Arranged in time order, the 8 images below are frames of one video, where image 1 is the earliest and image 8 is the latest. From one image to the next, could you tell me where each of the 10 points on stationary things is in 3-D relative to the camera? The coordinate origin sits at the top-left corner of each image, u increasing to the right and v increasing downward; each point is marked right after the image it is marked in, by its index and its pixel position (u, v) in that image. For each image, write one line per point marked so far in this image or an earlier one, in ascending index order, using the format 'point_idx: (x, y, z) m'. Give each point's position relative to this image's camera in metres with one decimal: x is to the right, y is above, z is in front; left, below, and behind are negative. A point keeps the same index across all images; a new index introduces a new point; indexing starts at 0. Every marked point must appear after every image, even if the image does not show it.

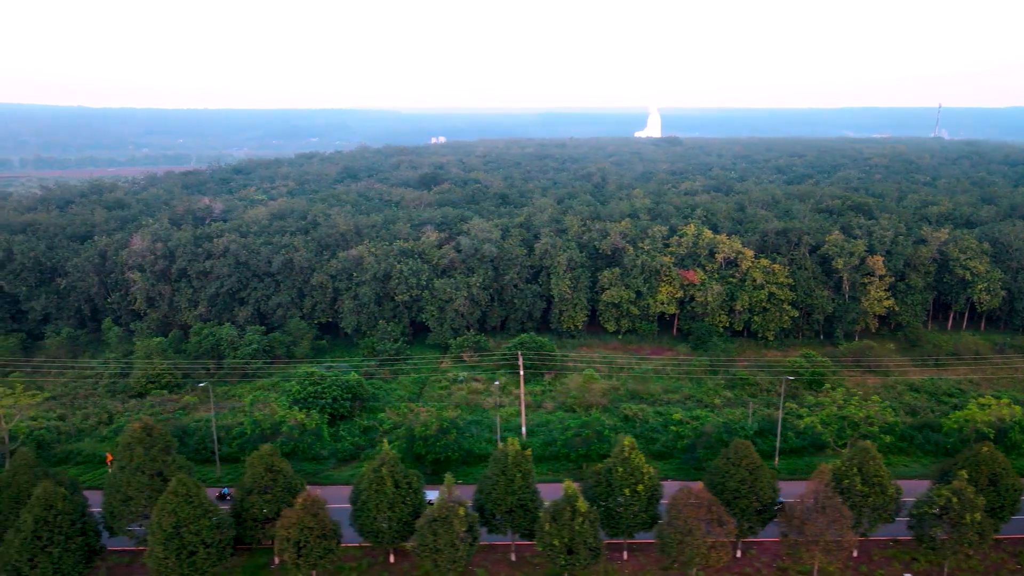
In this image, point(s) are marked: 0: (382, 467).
0: (-3.3, -4.5, +12.2) m
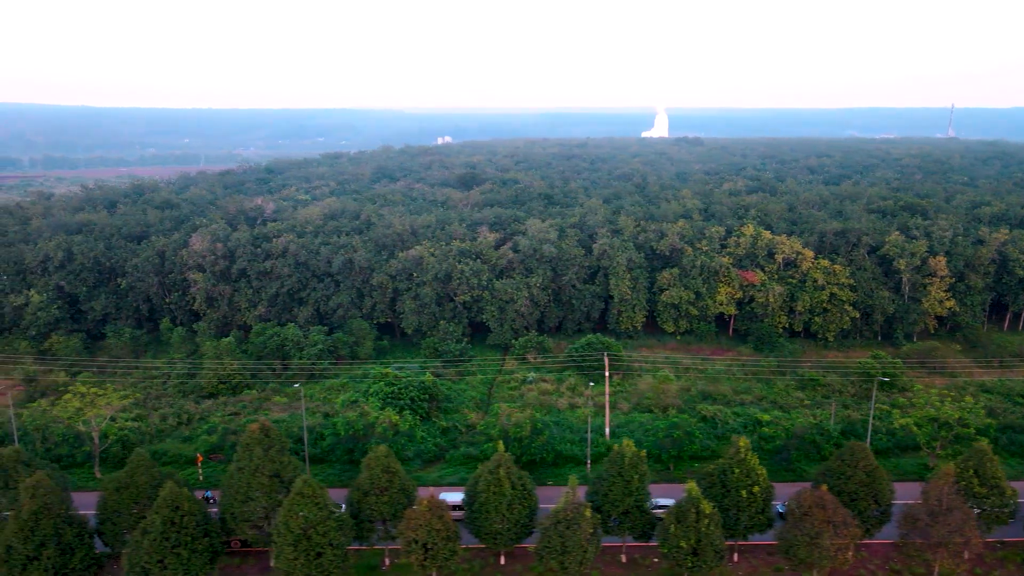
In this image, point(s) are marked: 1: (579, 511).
0: (-0.3, -4.6, +12.2) m
1: (+1.6, -5.3, +11.3) m
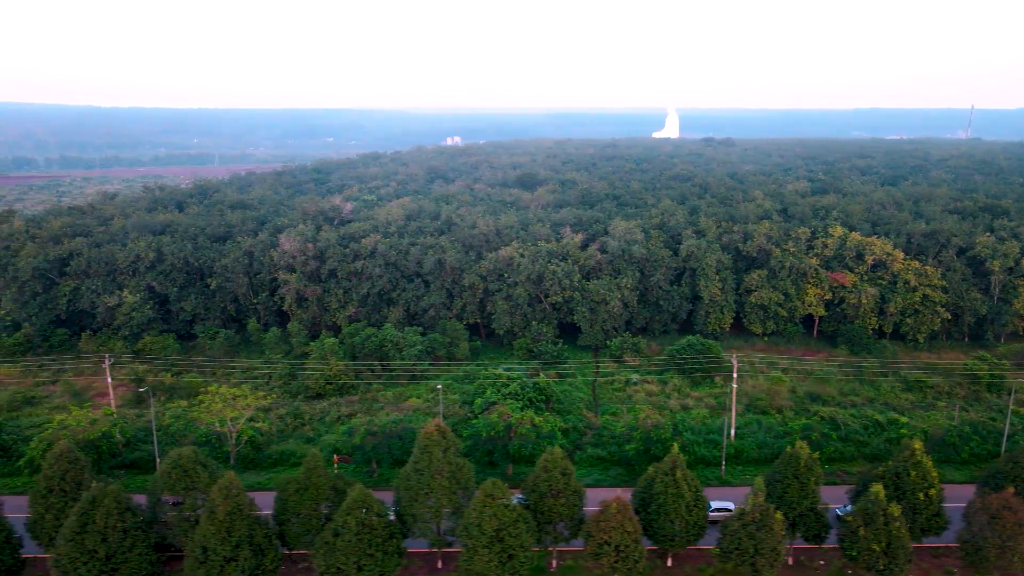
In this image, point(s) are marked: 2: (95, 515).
0: (+4.1, -4.6, +12.1) m
1: (+6.0, -5.3, +11.3) m
2: (-9.5, -5.2, +10.9) m
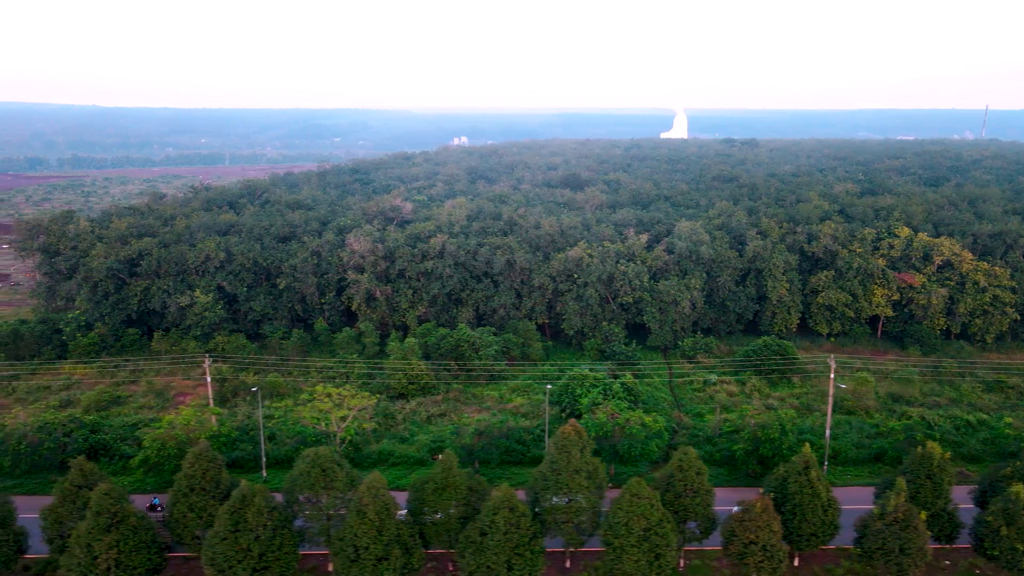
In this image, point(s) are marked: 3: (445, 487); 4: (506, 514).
0: (+7.5, -4.6, +12.2) m
1: (+9.4, -5.3, +11.4) m
2: (-6.1, -5.2, +11.0) m
3: (-1.7, -4.9, +11.9) m
4: (-0.1, -5.2, +11.2) m
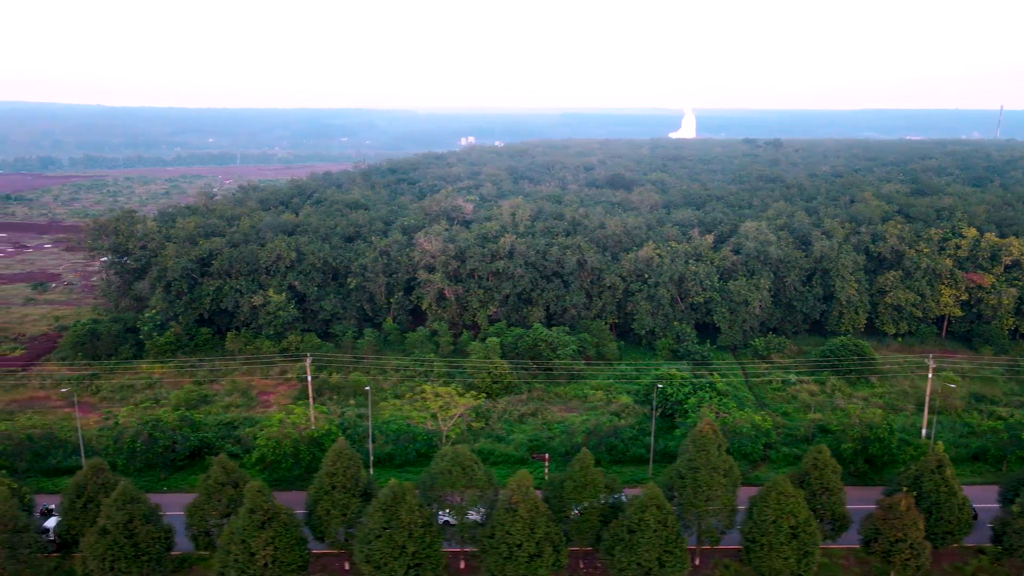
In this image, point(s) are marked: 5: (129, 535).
0: (+11.0, -4.6, +12.3) m
1: (+12.9, -5.3, +11.5) m
2: (-2.6, -5.2, +11.1) m
3: (+1.8, -4.9, +12.0) m
4: (+3.3, -5.2, +11.3) m
5: (-8.8, -5.7, +11.1) m
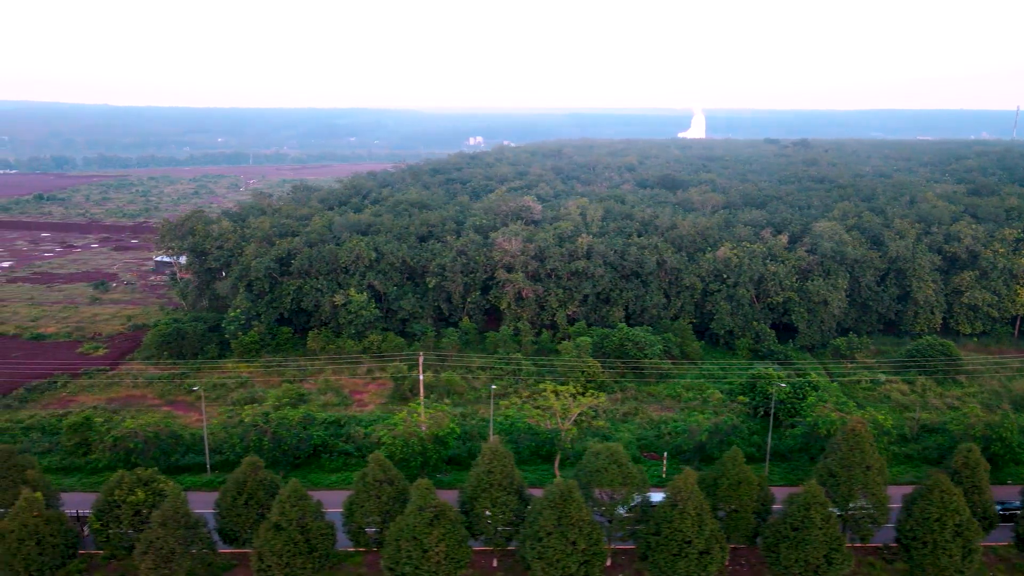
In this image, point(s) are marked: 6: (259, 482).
0: (+14.9, -4.6, +12.4) m
1: (+16.8, -5.3, +11.6) m
2: (+1.3, -5.2, +11.2) m
3: (+5.7, -4.9, +12.1) m
4: (+7.3, -5.2, +11.4) m
5: (-4.9, -5.7, +11.2) m
6: (-6.4, -4.9, +12.2) m
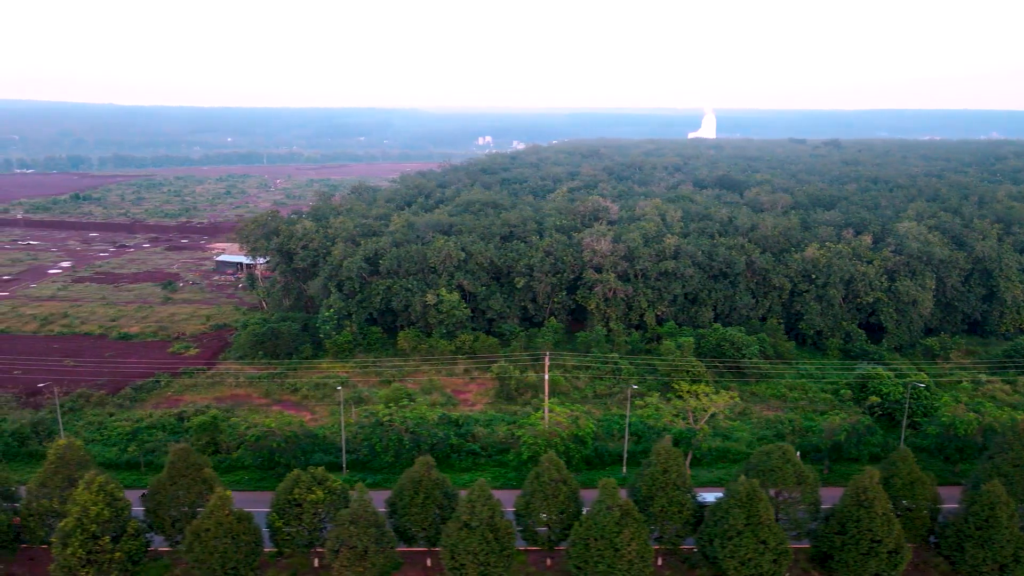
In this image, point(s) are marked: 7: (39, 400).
0: (+19.4, -4.7, +12.5) m
1: (+21.3, -5.4, +11.6) m
2: (+5.8, -5.2, +11.3) m
3: (+10.2, -4.9, +12.2) m
4: (+11.7, -5.3, +11.4) m
5: (-0.5, -5.7, +11.3) m
6: (-2.0, -4.9, +12.3) m
7: (-19.2, -4.5, +19.4) m
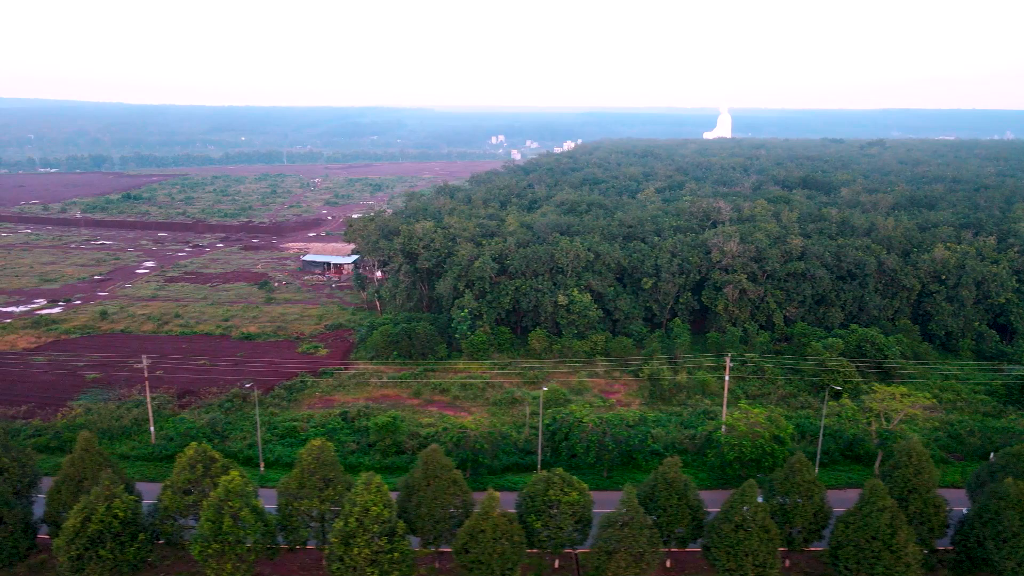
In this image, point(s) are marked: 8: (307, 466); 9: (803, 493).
0: (+25.8, -4.7, +12.4) m
1: (+27.7, -5.4, +11.6) m
2: (+12.2, -5.2, +11.3) m
3: (+16.6, -5.0, +12.2) m
4: (+18.2, -5.3, +11.4) m
5: (+6.0, -5.7, +11.3) m
6: (+4.5, -5.0, +12.3) m
7: (-12.7, -4.5, +19.4) m
8: (-5.2, -4.5, +12.1) m
9: (+7.4, -5.2, +12.2) m
